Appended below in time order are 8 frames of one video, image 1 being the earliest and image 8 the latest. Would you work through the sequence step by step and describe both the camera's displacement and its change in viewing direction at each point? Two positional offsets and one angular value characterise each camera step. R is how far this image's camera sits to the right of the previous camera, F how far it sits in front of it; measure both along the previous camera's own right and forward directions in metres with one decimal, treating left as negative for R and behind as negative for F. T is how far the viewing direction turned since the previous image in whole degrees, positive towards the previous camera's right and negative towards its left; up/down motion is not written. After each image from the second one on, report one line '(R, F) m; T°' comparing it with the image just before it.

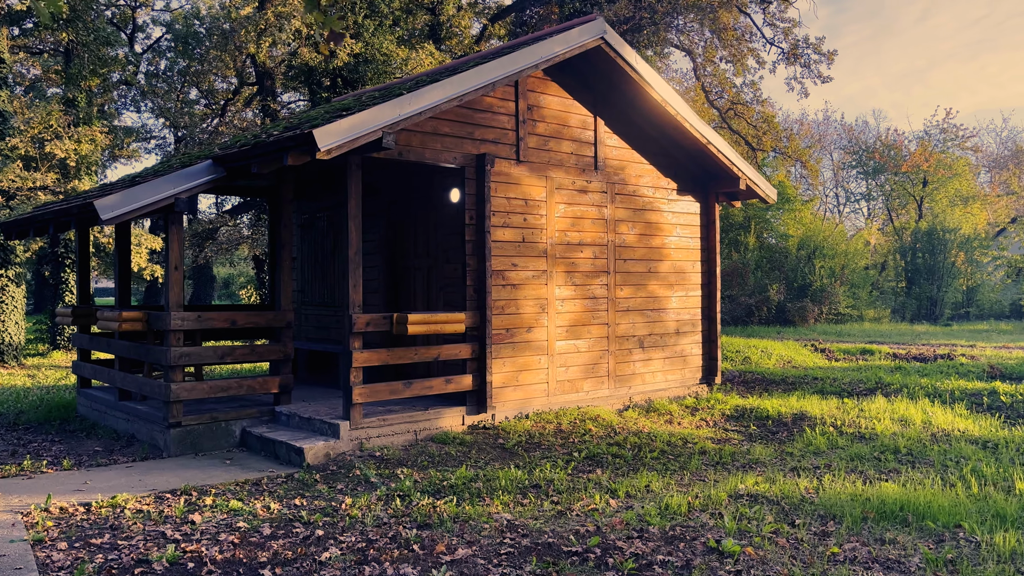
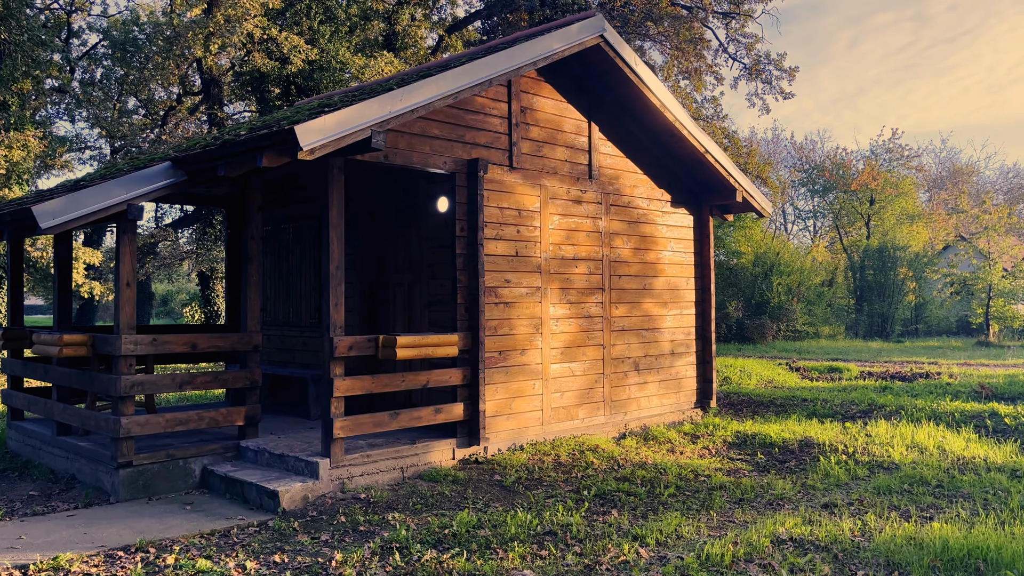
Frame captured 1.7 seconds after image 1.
(-0.5, +0.8) m; +4°
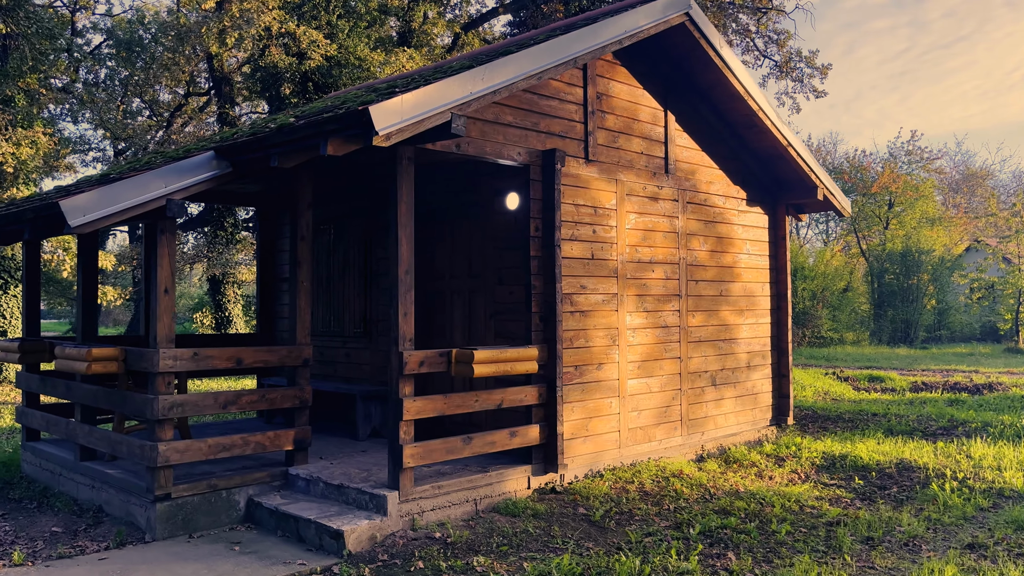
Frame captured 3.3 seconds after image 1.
(-0.7, +0.9) m; 0°
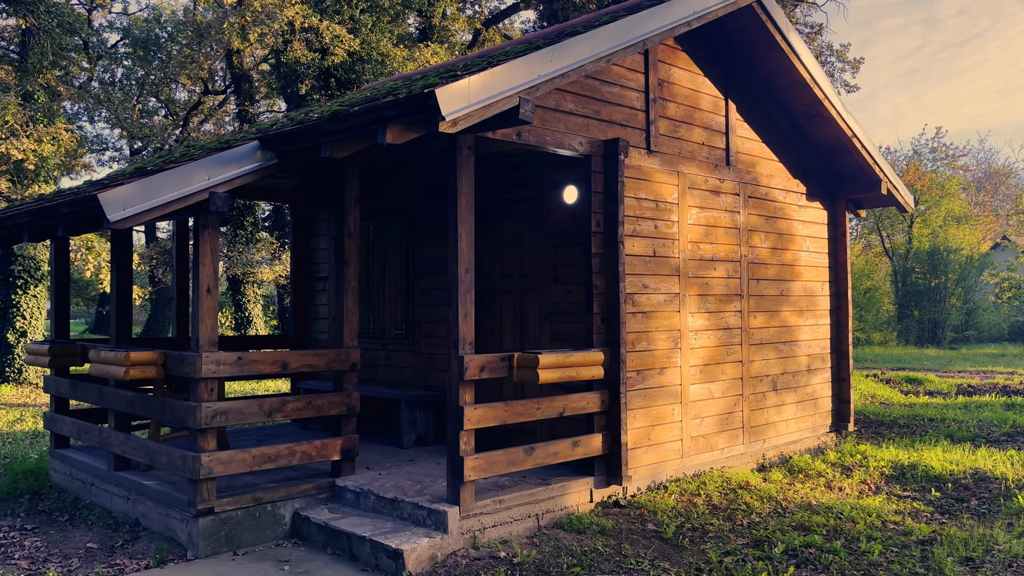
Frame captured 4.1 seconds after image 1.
(-0.4, +0.4) m; -1°
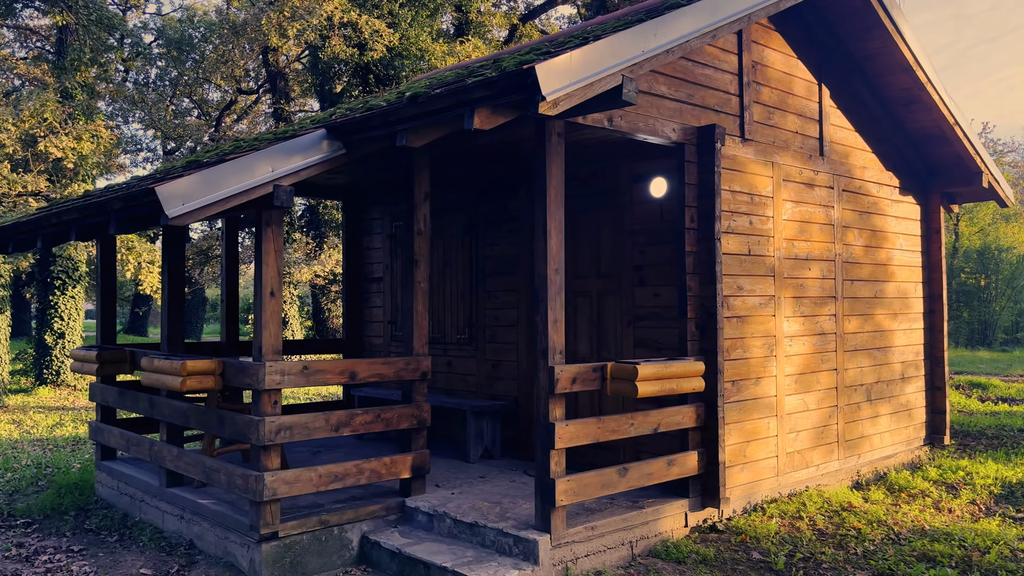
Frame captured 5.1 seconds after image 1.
(-0.4, +0.6) m; -2°
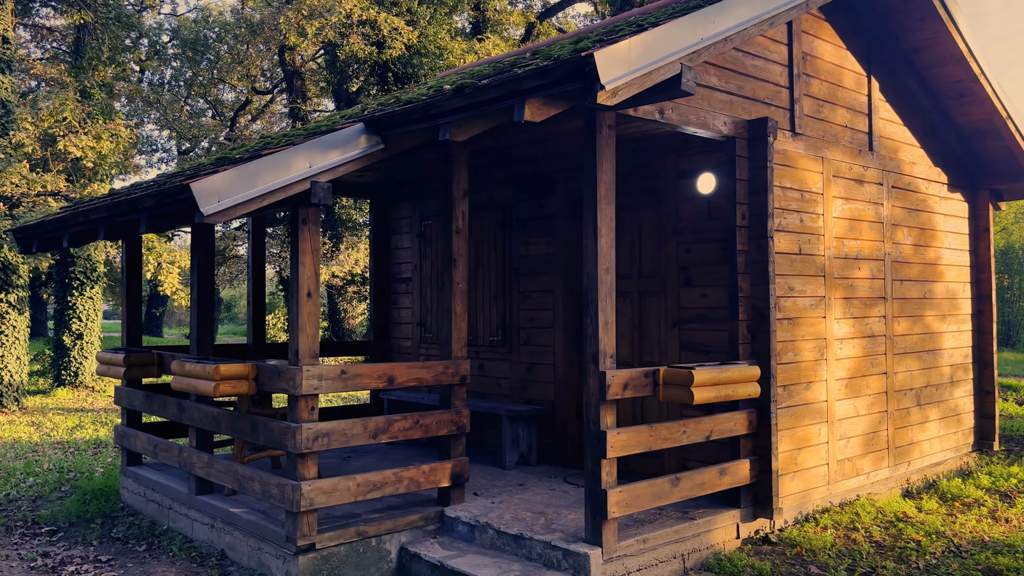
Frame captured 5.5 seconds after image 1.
(-0.2, +0.2) m; -1°
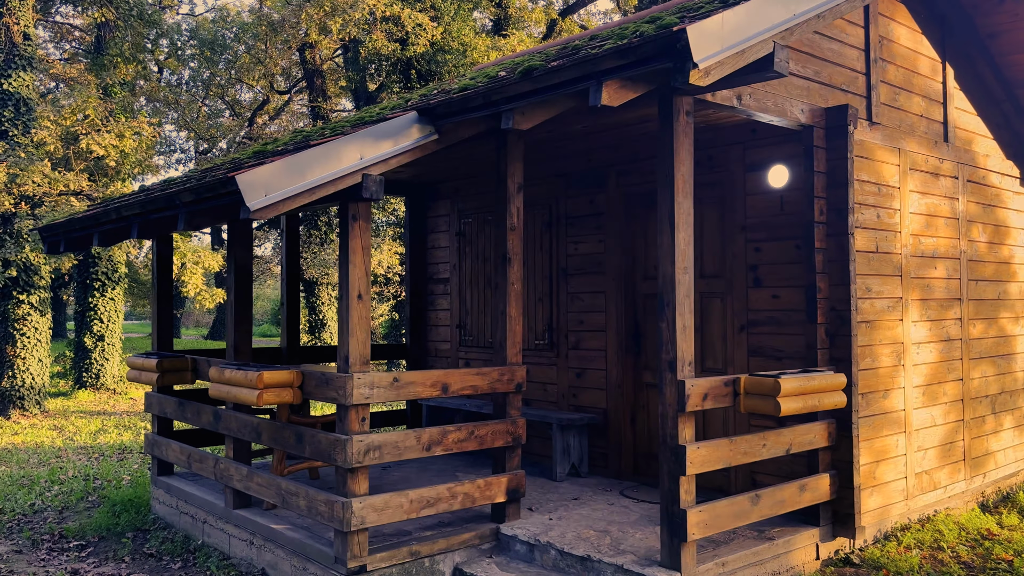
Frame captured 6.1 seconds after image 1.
(-0.3, +0.4) m; -1°
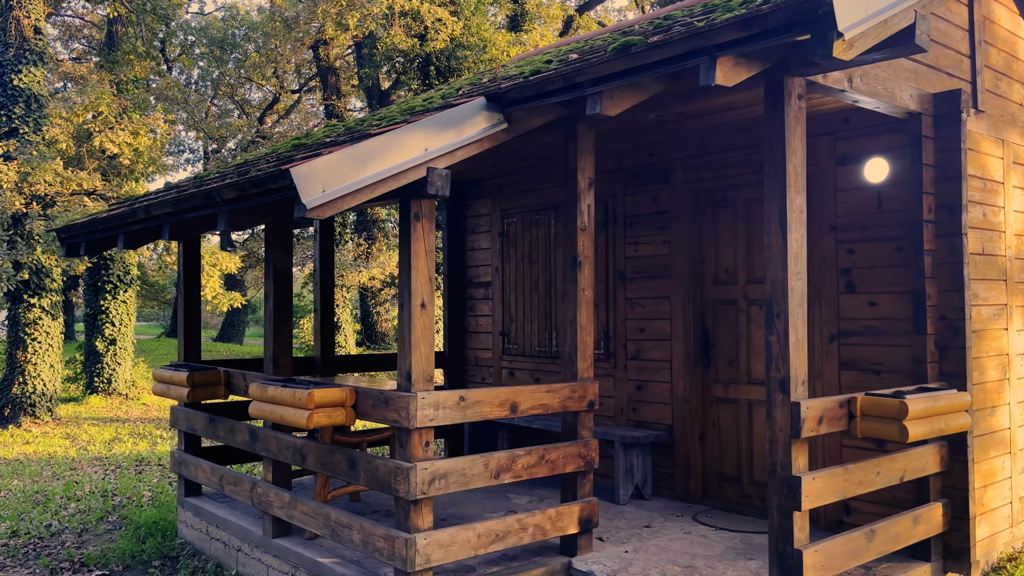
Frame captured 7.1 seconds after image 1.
(-0.4, +0.5) m; 0°
